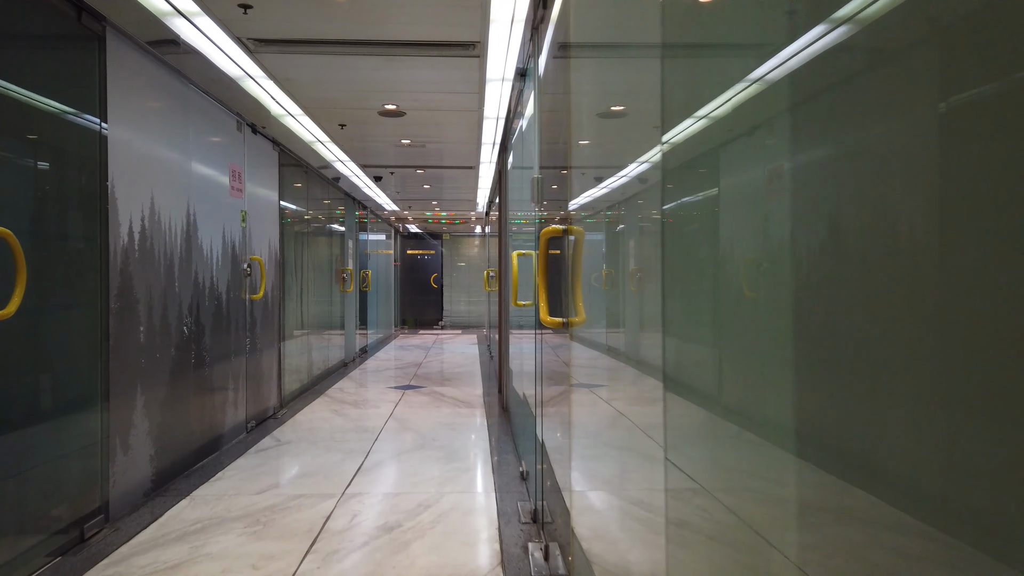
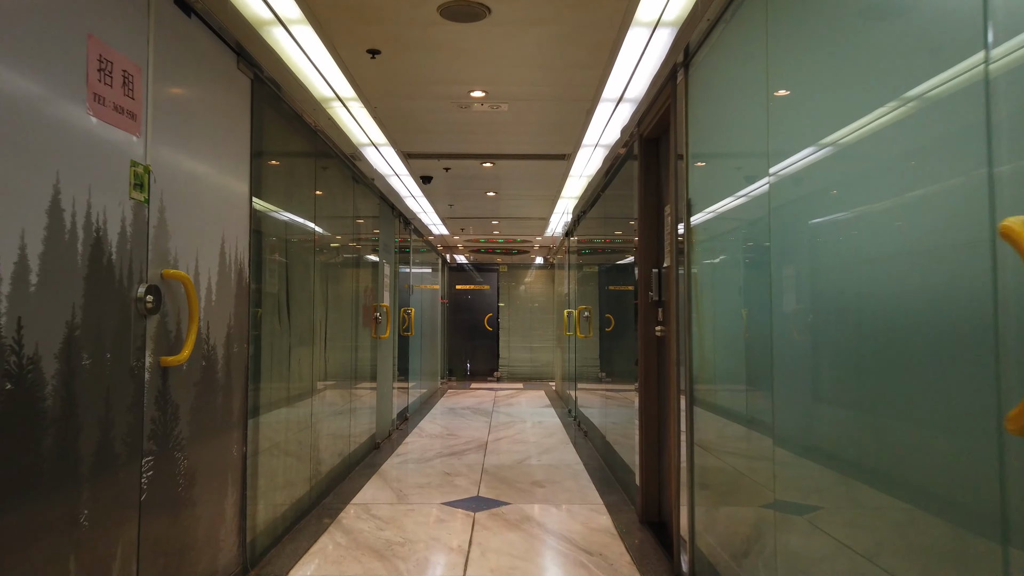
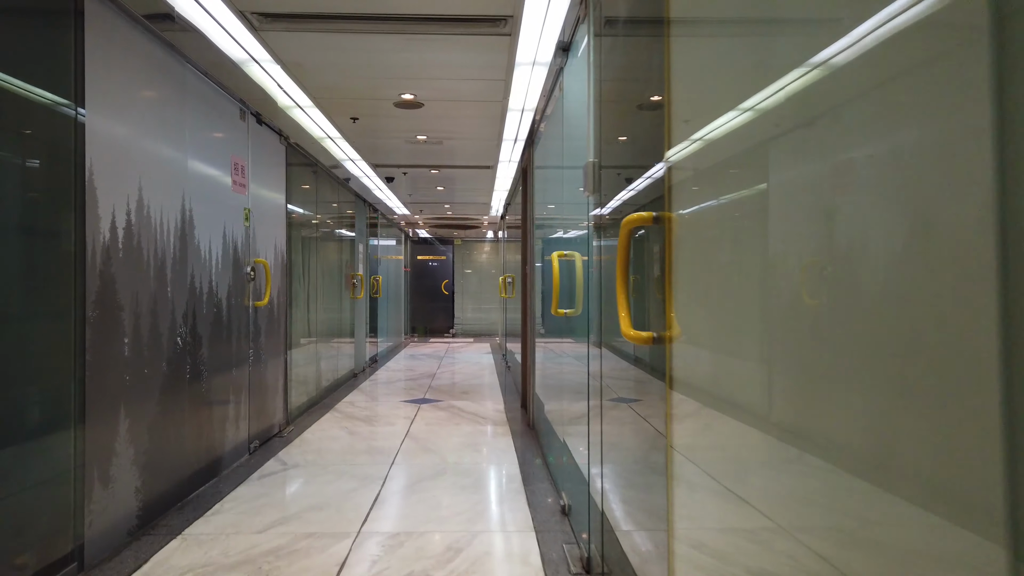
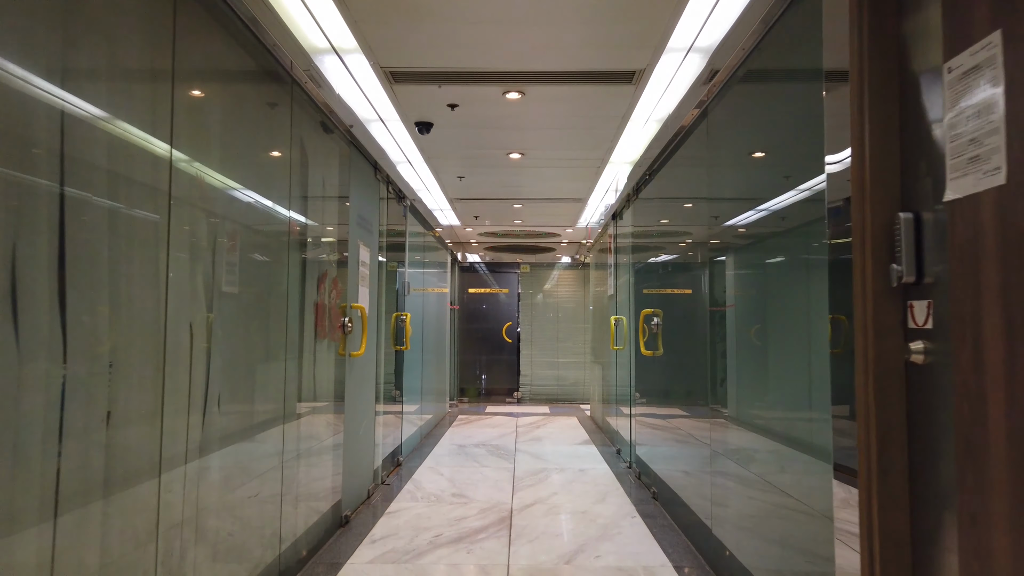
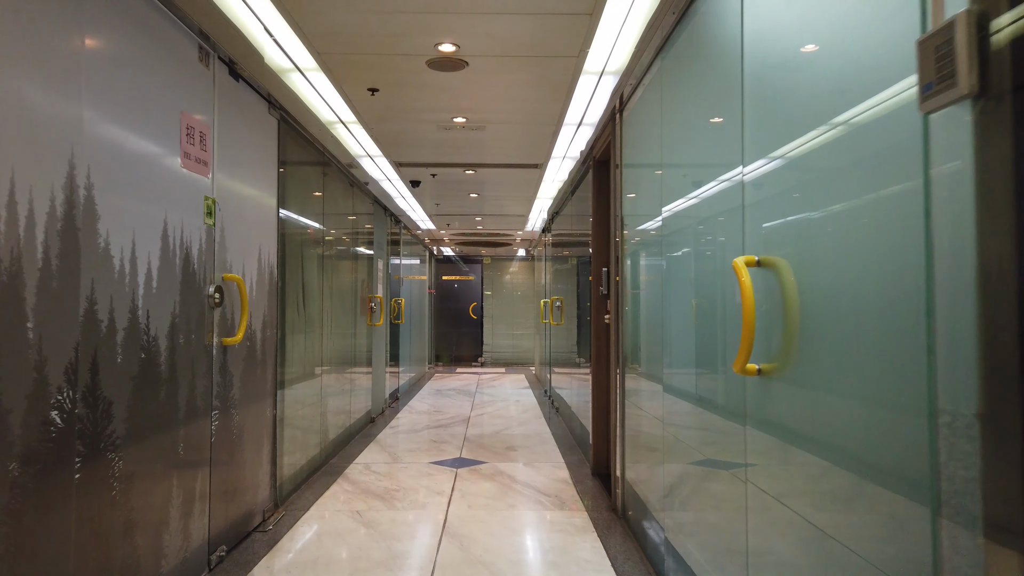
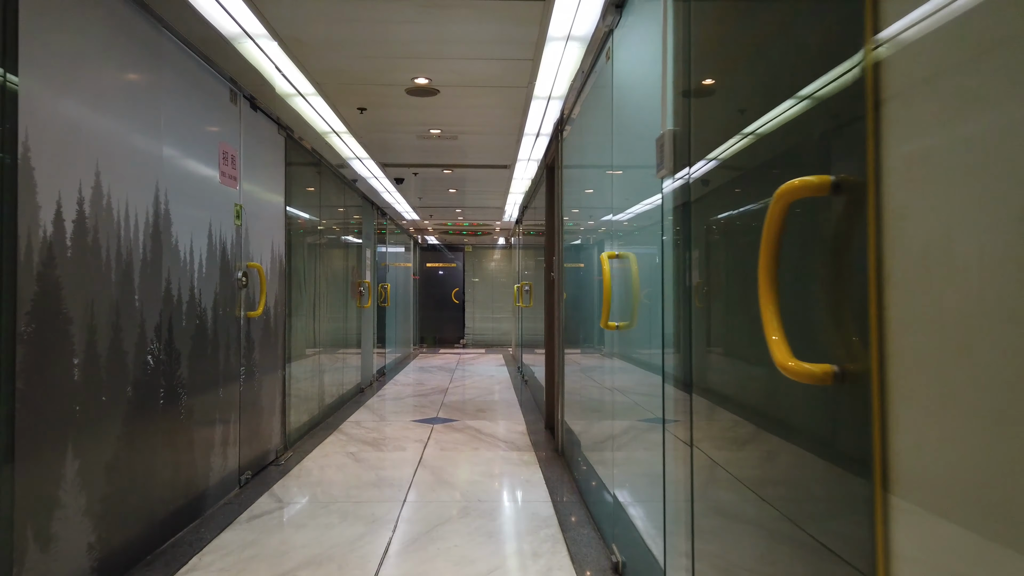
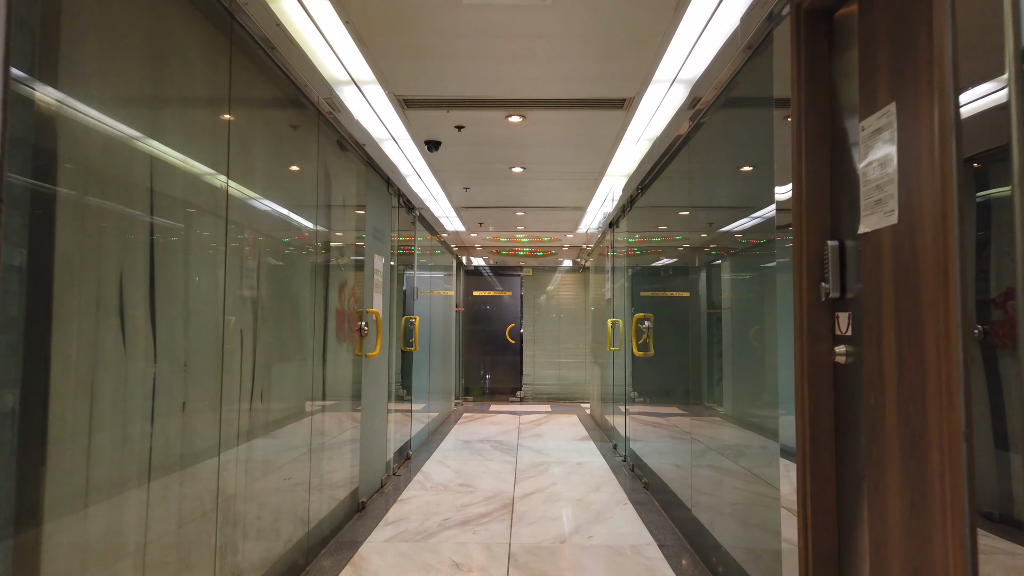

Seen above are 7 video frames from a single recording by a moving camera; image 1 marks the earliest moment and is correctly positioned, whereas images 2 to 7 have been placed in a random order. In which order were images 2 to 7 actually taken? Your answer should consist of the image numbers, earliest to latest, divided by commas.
3, 6, 5, 2, 7, 4
